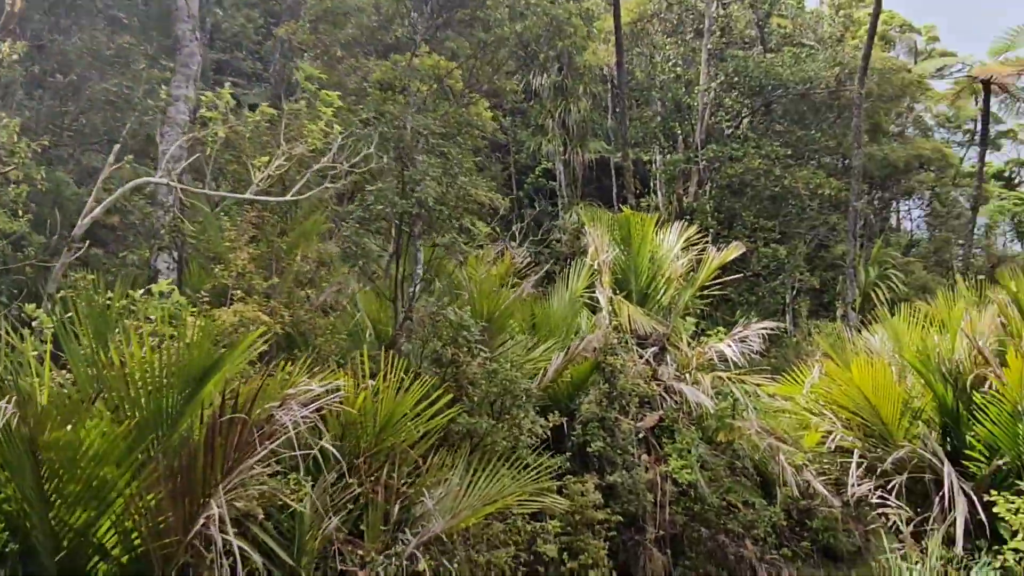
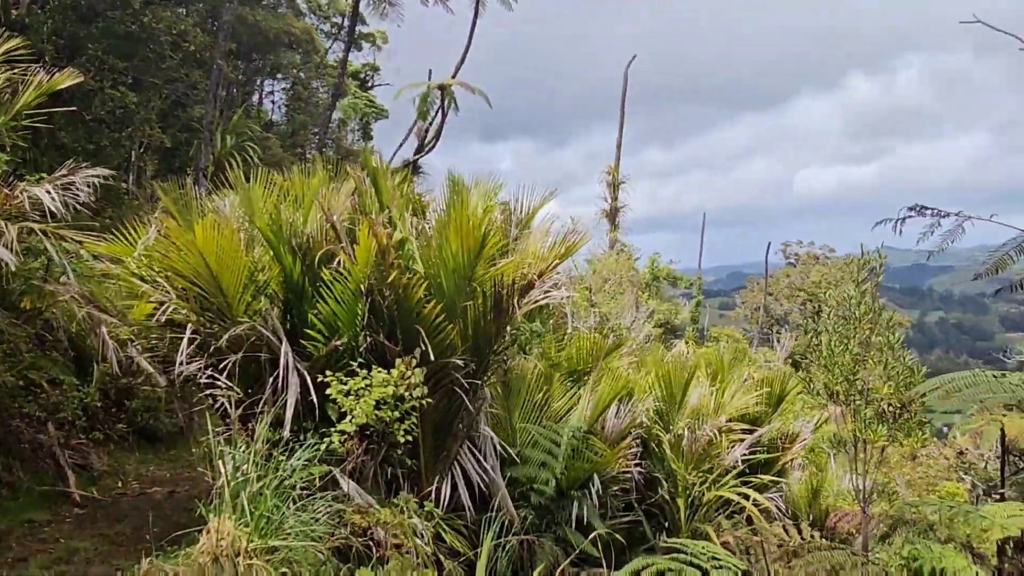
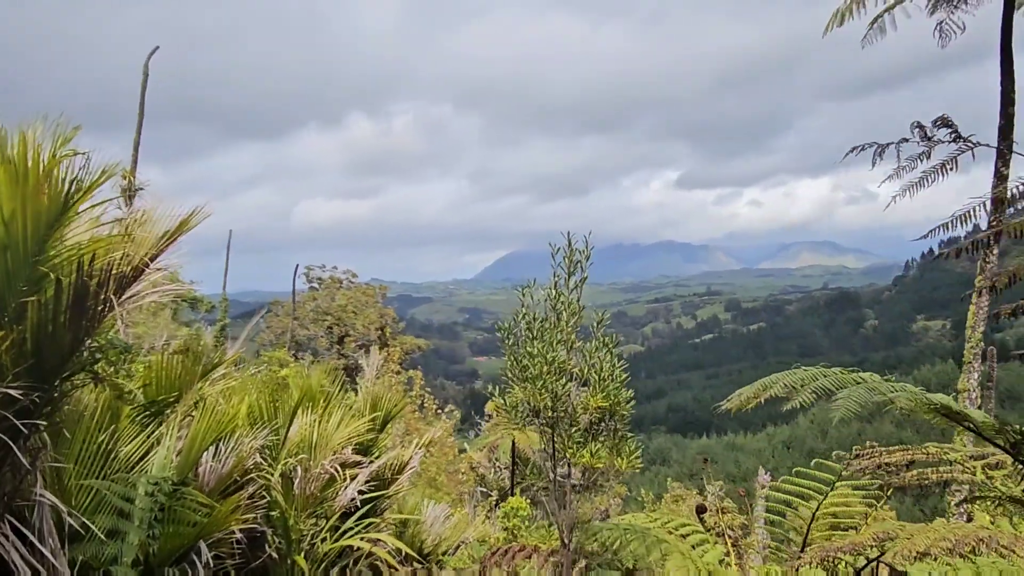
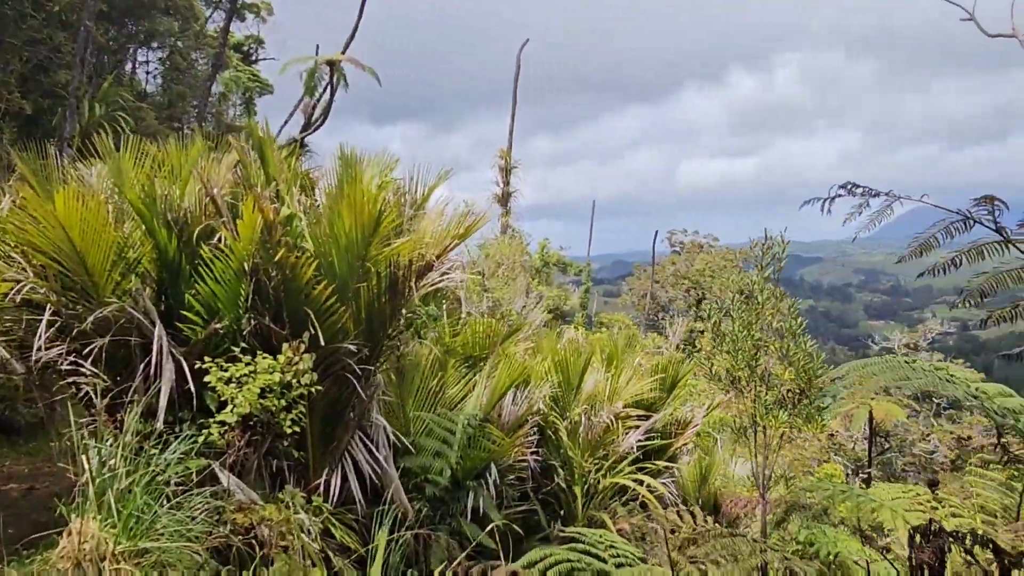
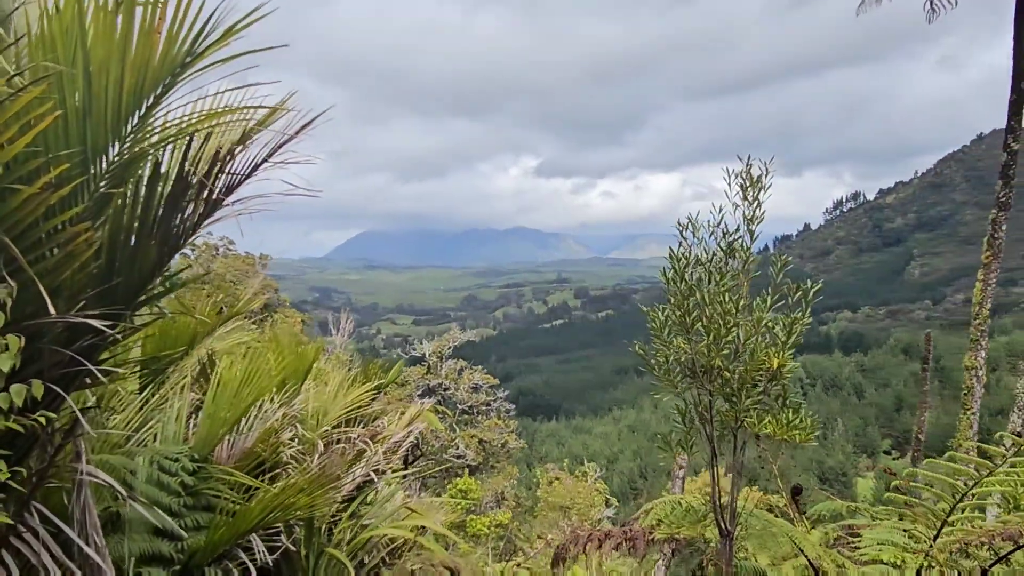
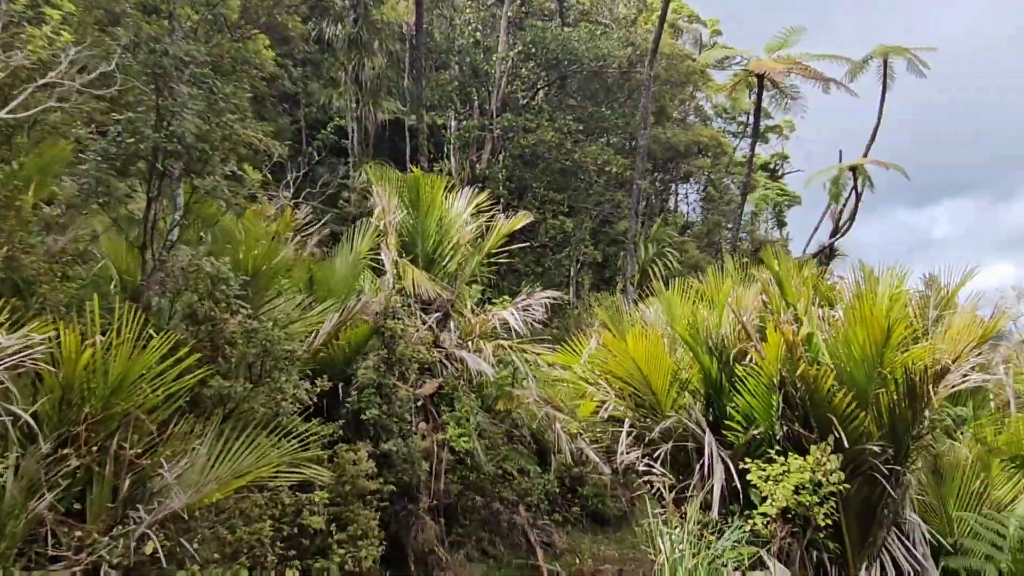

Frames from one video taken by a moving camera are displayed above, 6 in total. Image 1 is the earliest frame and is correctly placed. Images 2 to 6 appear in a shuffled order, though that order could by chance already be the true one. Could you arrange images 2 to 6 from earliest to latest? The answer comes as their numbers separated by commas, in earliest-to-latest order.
6, 2, 4, 3, 5
